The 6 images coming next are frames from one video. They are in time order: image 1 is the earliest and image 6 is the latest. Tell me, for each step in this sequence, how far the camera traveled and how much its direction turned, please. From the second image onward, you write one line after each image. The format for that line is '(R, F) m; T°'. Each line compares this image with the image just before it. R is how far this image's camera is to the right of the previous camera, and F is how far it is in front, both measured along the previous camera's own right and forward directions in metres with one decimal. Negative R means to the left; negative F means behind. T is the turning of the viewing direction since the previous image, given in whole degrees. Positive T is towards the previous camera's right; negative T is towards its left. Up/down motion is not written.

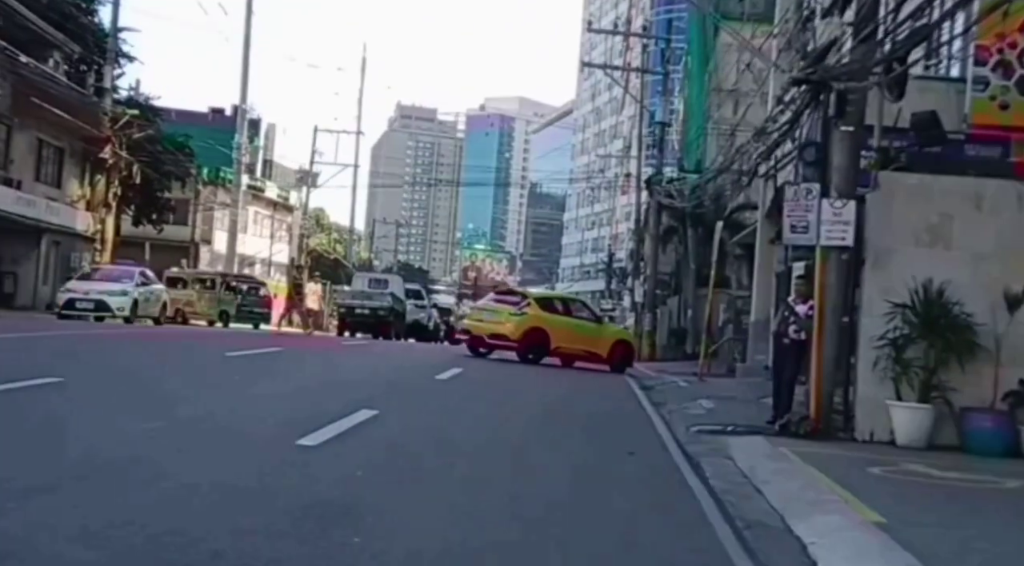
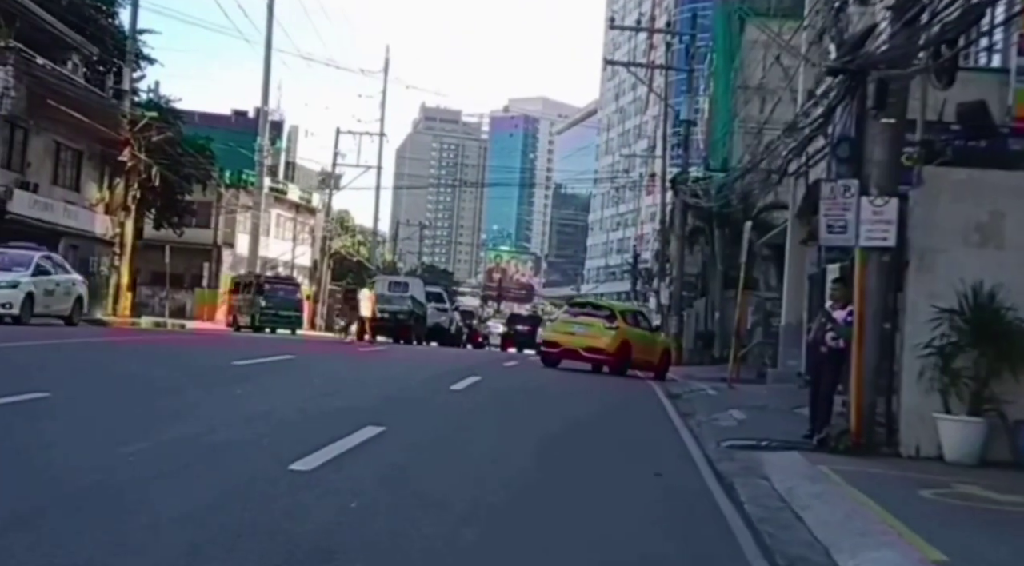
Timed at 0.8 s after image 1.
(+0.1, +0.8) m; -1°
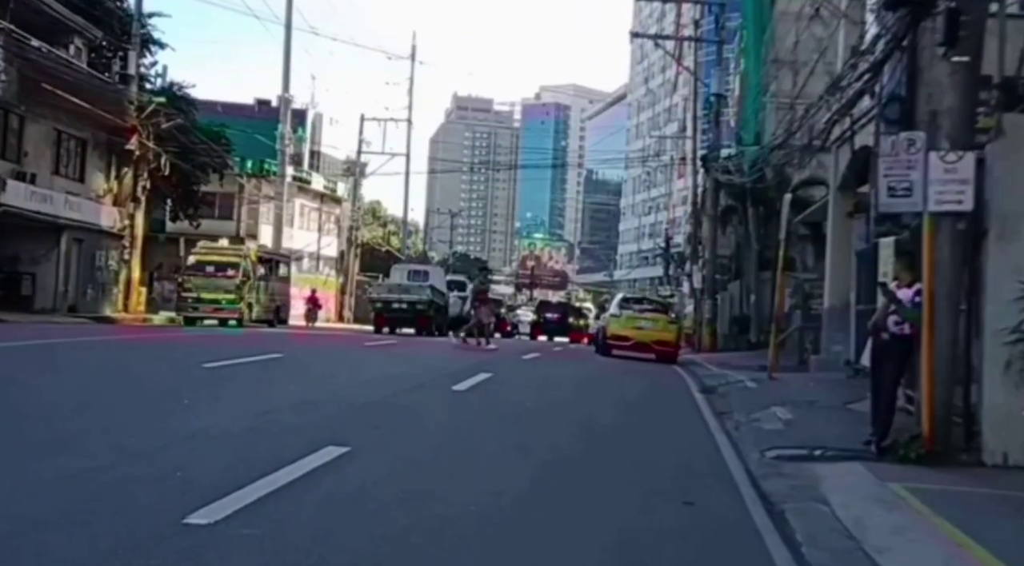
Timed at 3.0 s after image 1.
(+0.3, +1.8) m; -2°
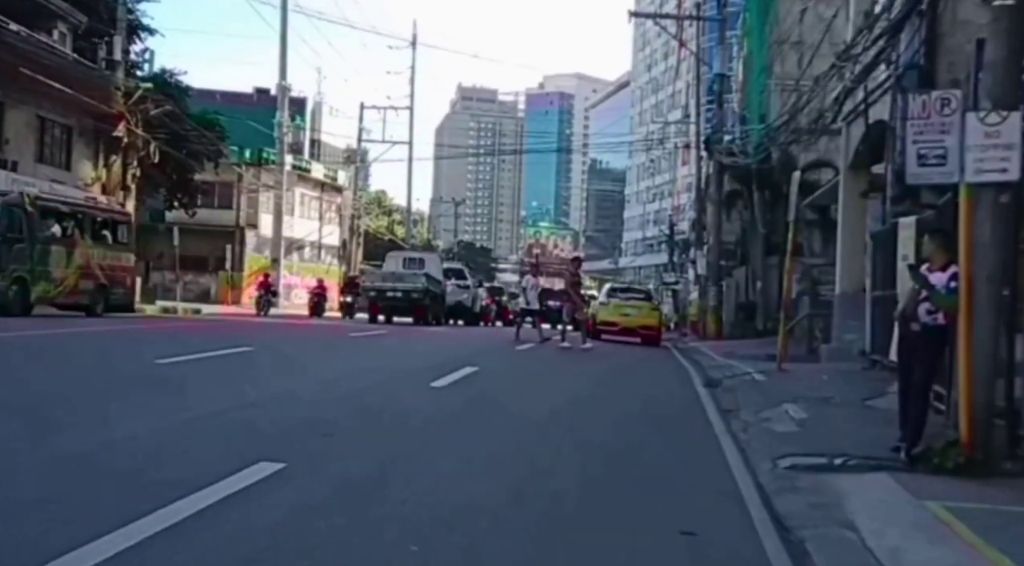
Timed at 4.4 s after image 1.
(+0.2, +1.2) m; 0°
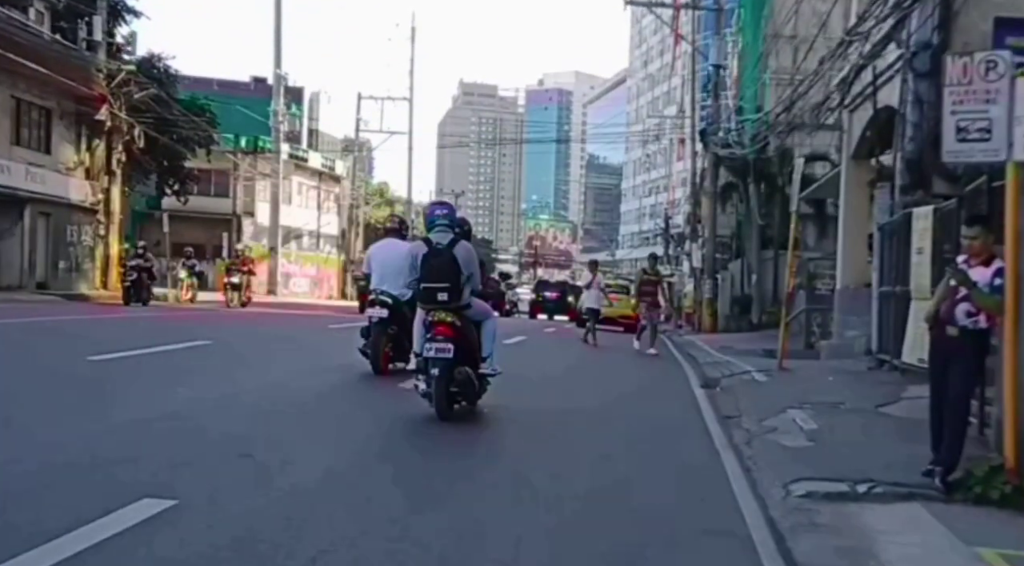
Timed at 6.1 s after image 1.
(+0.2, +1.2) m; 0°
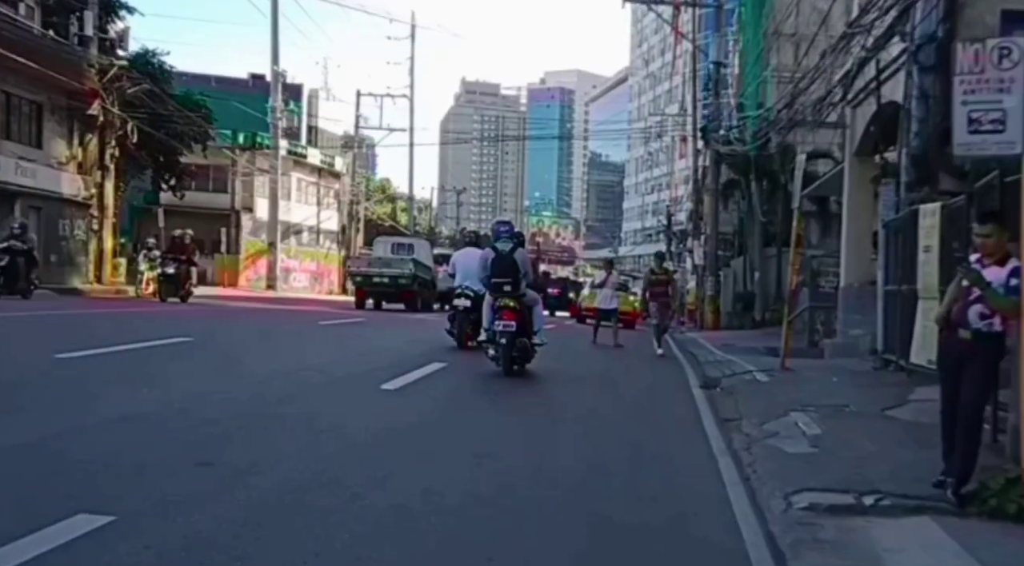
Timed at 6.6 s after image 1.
(+0.1, +0.4) m; 0°
